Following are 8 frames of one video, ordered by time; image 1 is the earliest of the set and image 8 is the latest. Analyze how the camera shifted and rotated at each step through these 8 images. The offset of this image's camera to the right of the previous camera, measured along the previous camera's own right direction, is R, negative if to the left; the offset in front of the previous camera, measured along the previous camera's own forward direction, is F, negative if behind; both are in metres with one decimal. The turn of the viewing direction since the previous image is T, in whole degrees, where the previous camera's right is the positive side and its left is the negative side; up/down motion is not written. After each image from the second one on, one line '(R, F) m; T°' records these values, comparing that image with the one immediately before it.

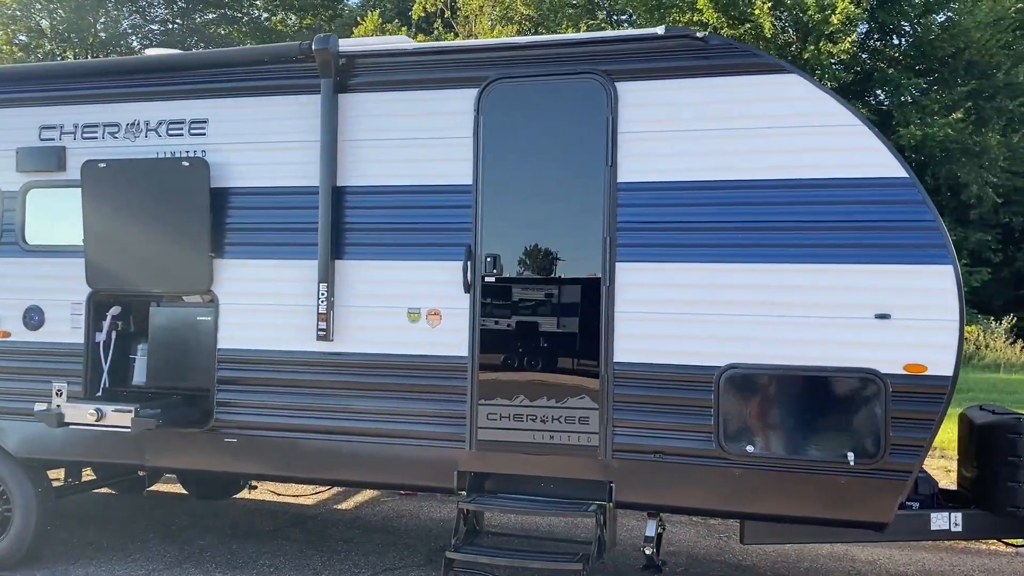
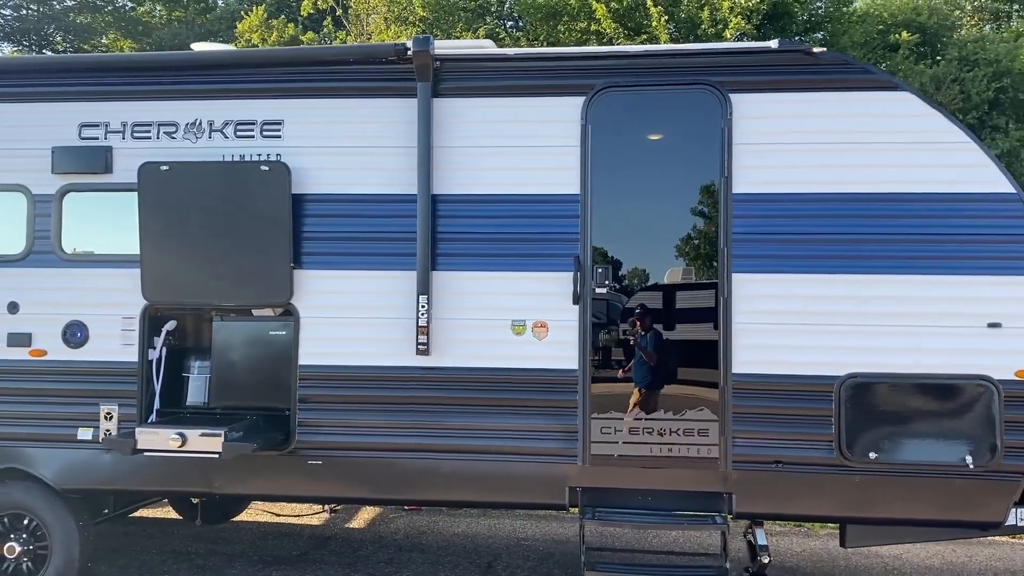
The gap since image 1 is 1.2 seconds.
(-0.9, +0.1) m; +8°
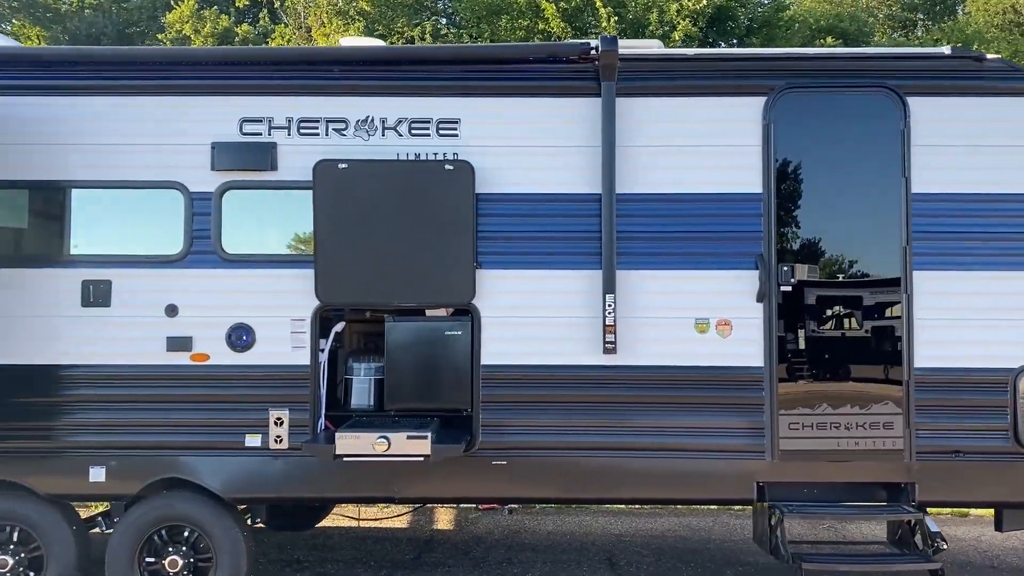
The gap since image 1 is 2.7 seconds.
(-1.1, 0.0) m; +6°
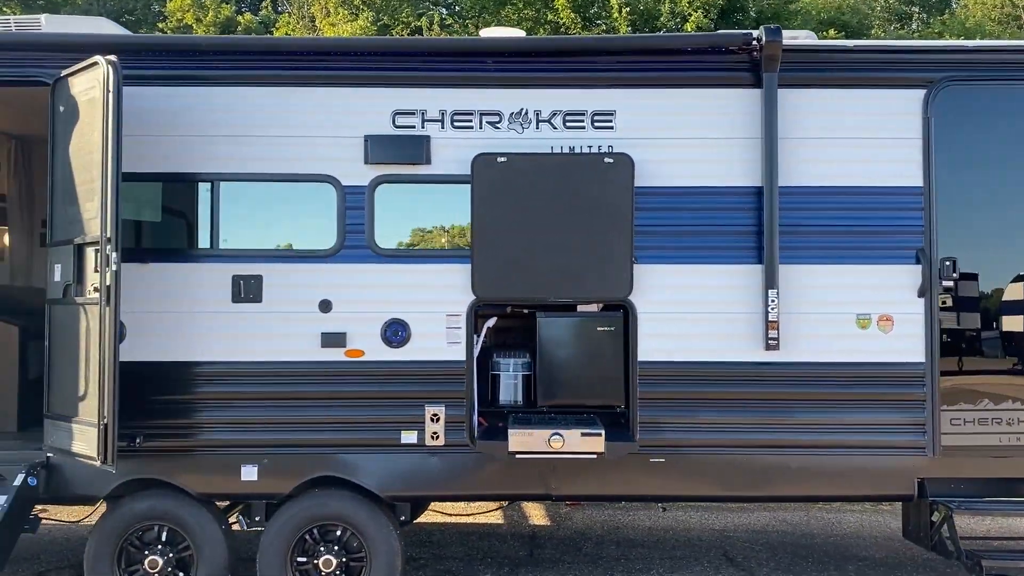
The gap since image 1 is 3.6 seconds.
(-0.7, +0.1) m; +1°
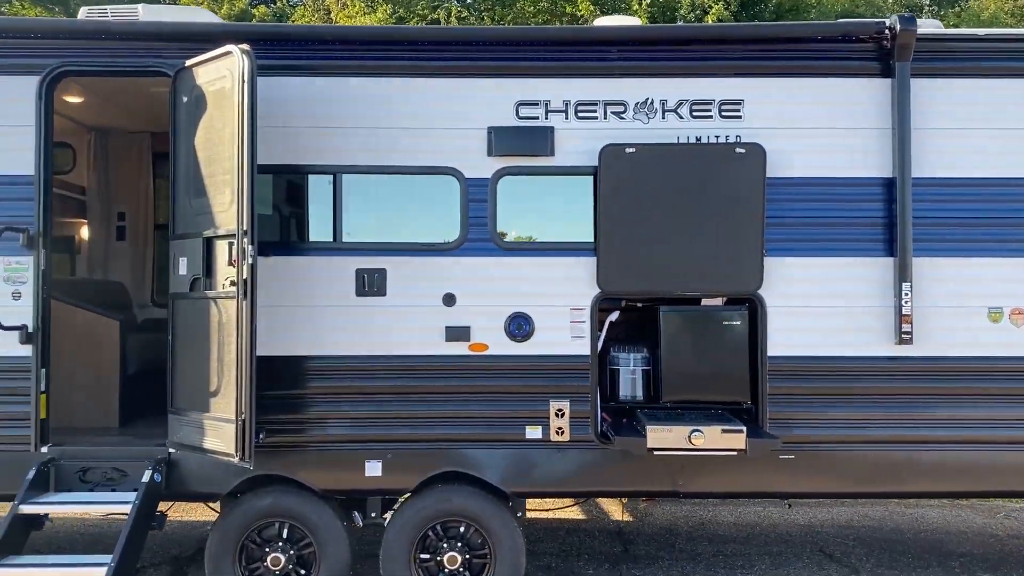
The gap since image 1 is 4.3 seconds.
(-0.5, +0.1) m; 0°
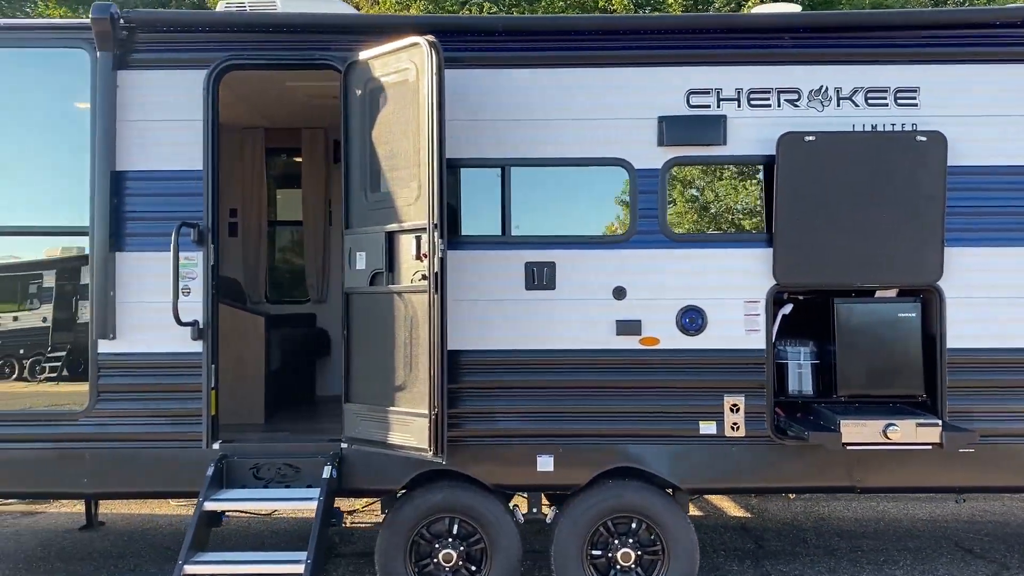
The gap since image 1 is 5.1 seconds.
(-0.6, 0.0) m; -1°
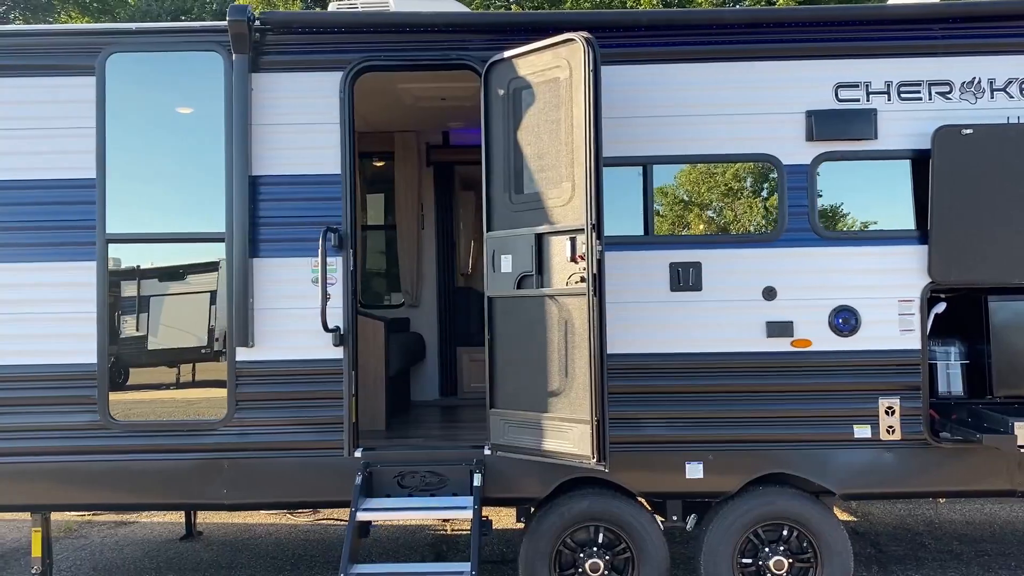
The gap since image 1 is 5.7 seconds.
(-0.5, +0.1) m; -1°
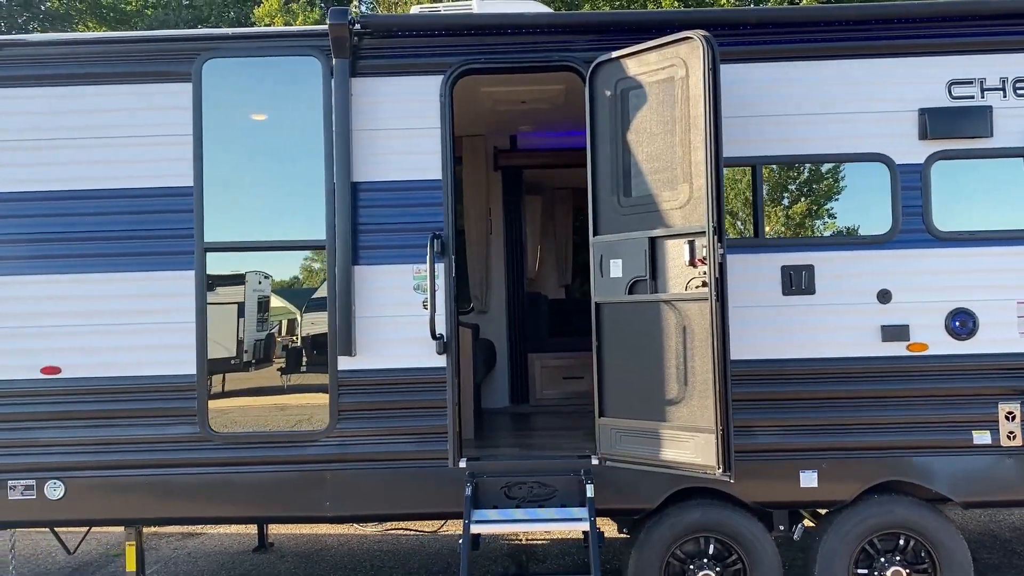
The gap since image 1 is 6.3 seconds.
(-0.3, +0.1) m; -1°
